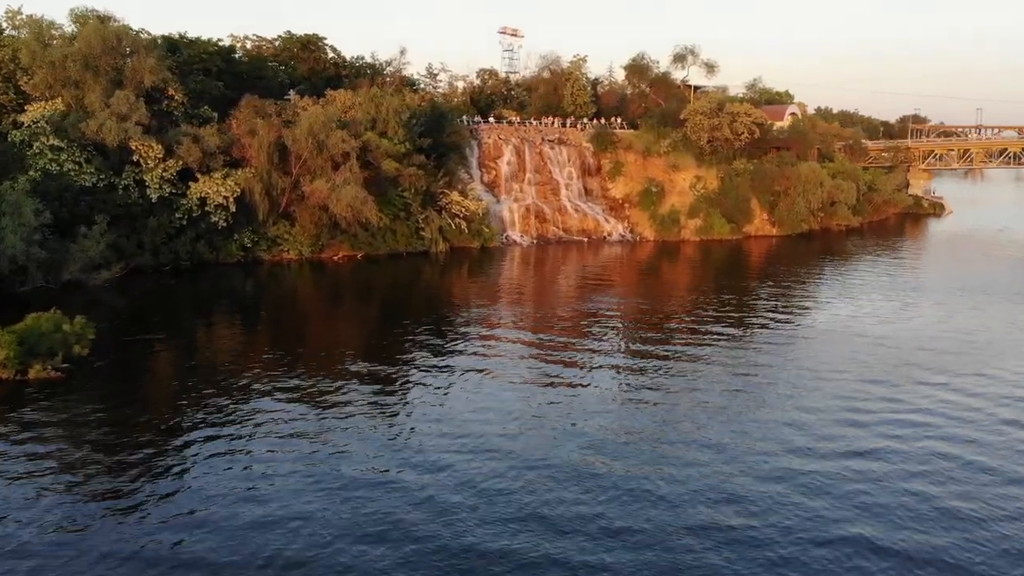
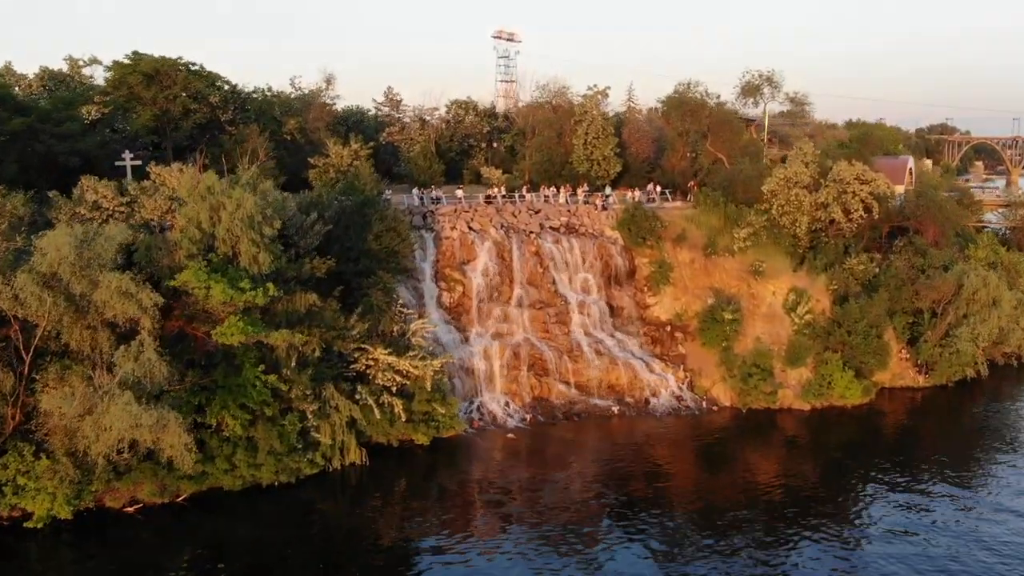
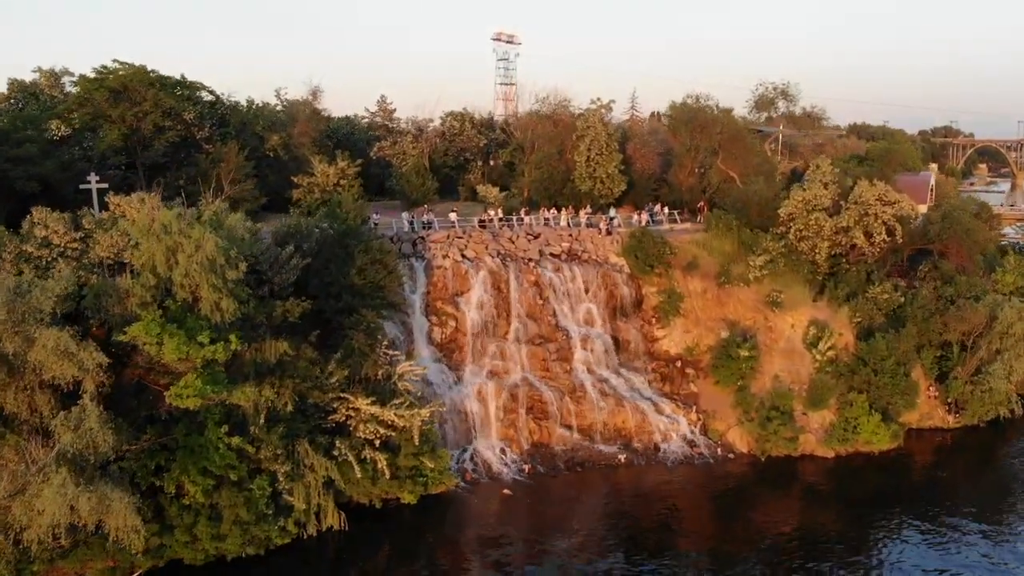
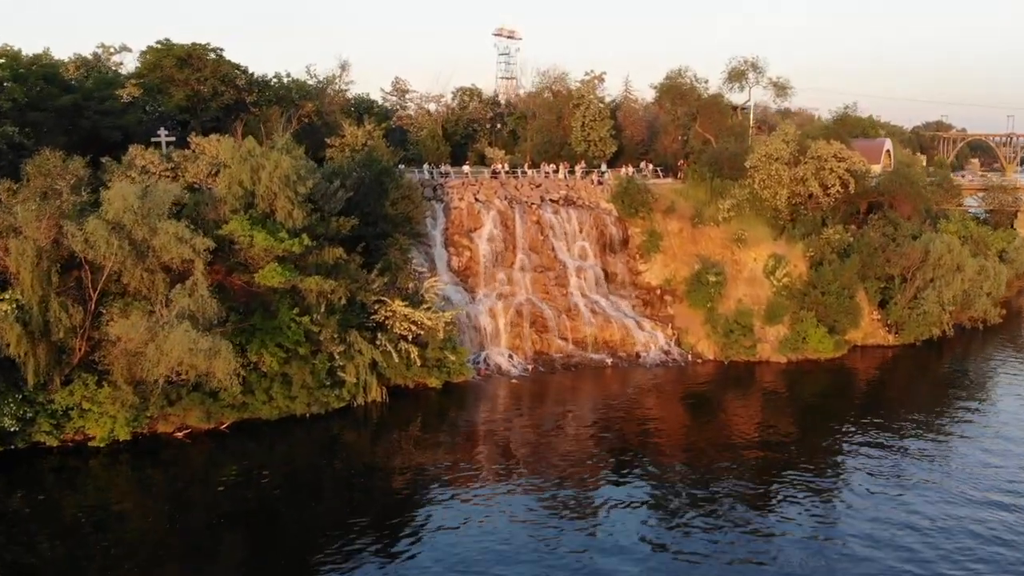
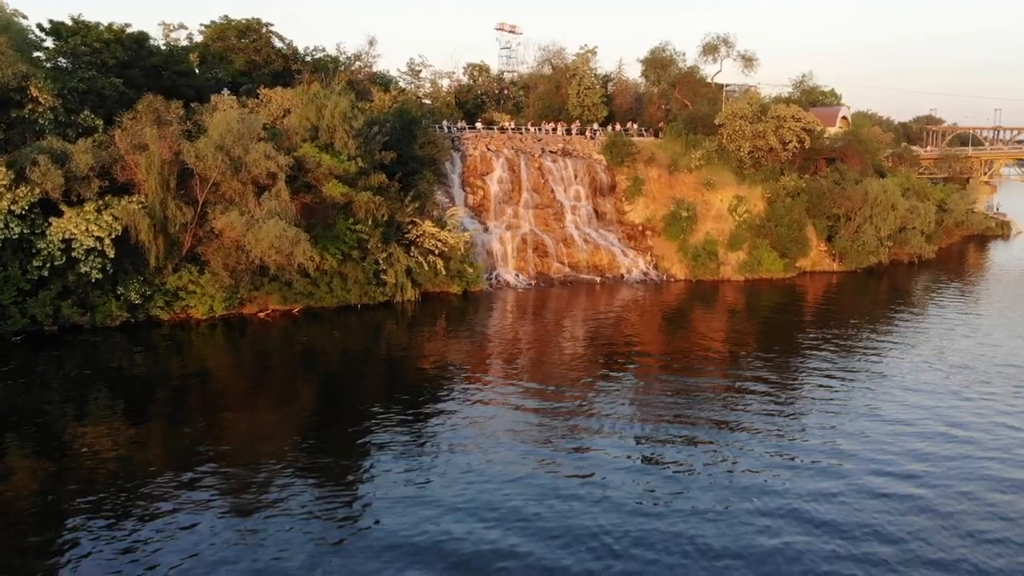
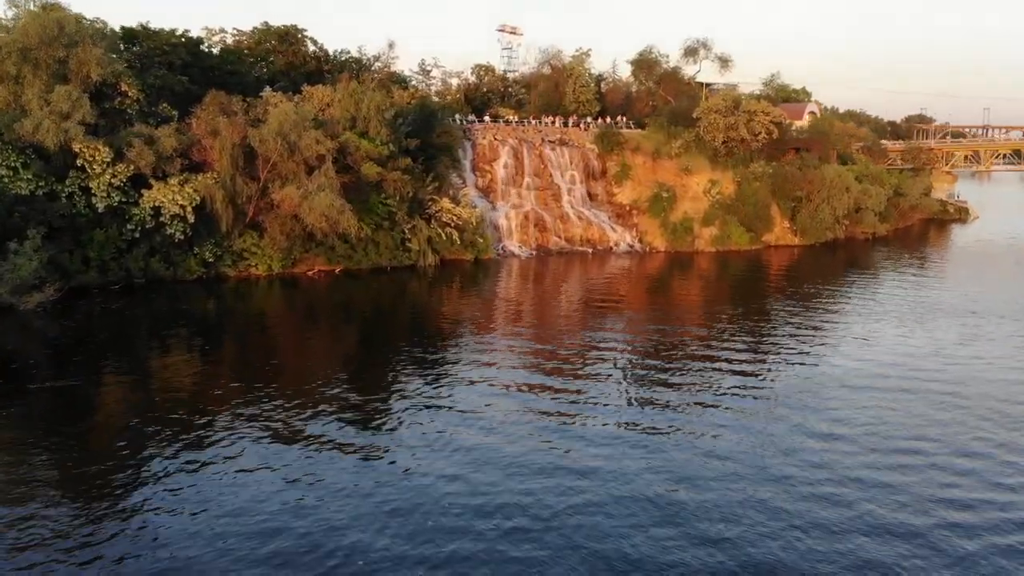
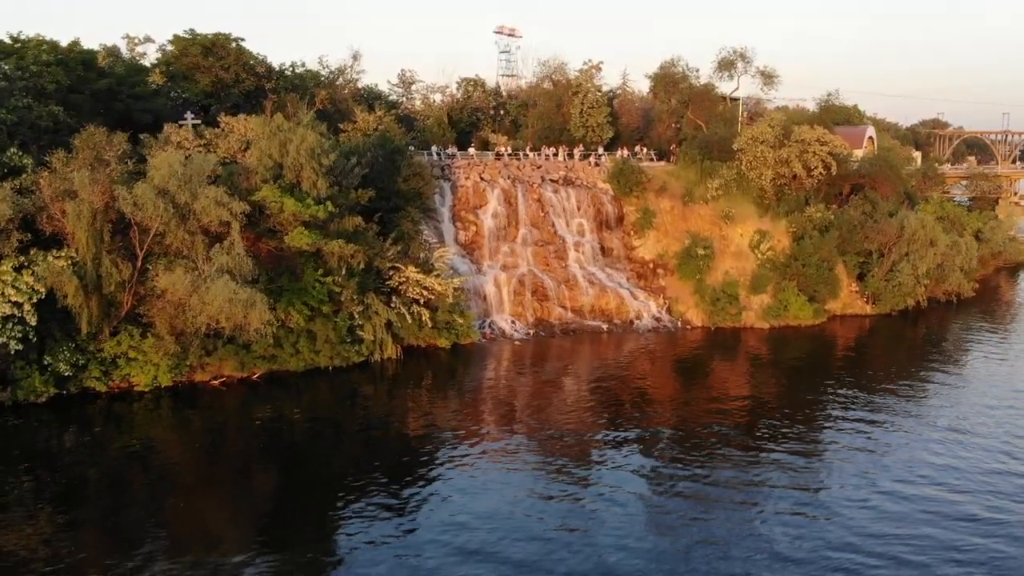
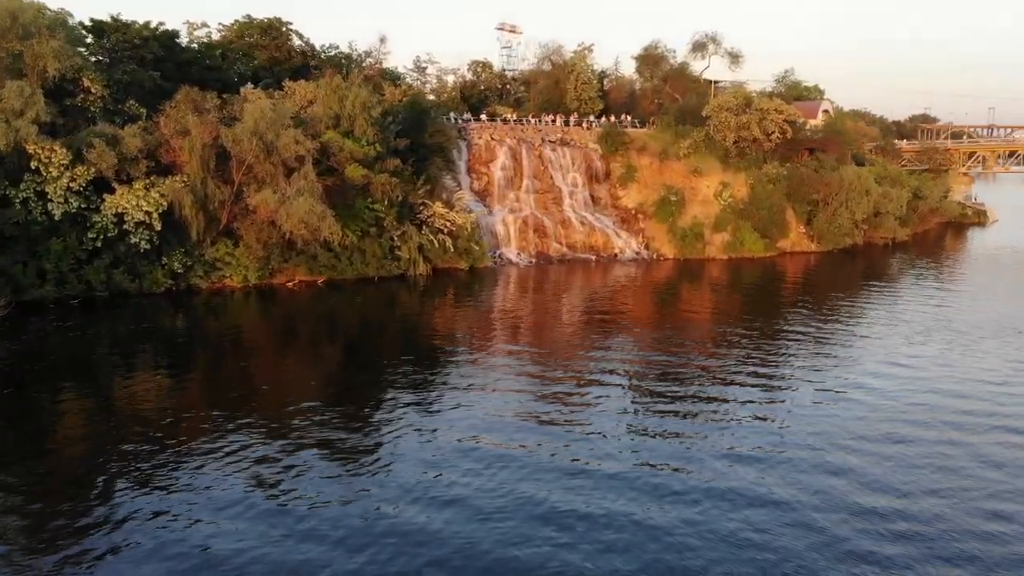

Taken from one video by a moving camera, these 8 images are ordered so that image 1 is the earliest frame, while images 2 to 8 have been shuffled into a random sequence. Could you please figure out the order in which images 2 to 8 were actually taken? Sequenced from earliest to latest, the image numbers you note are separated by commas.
6, 8, 5, 7, 4, 2, 3
